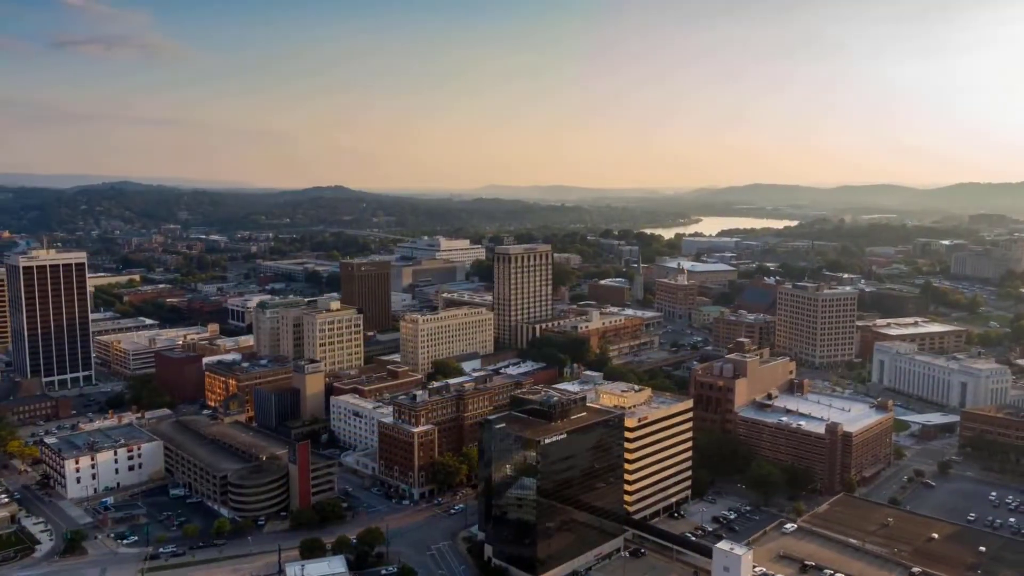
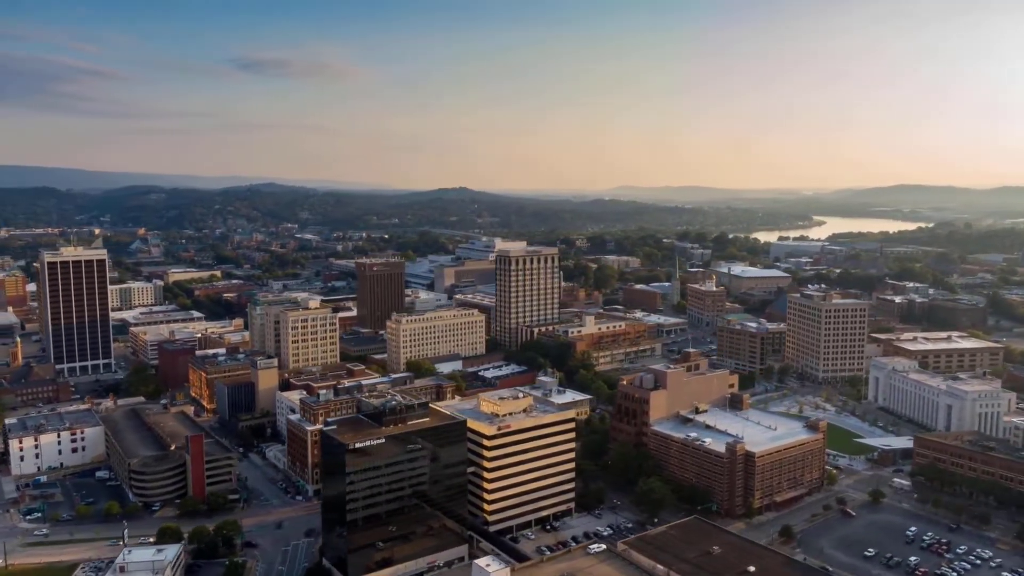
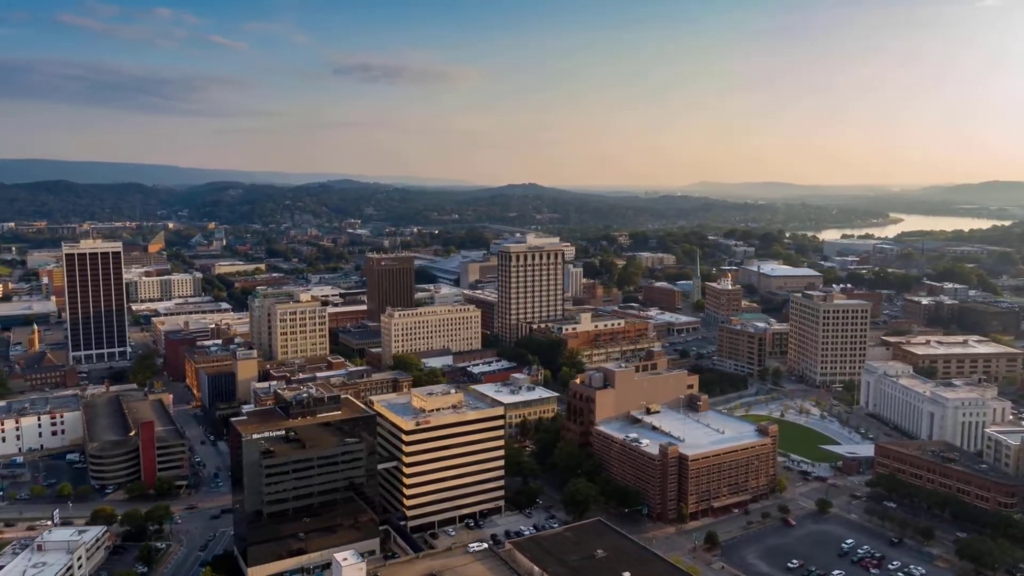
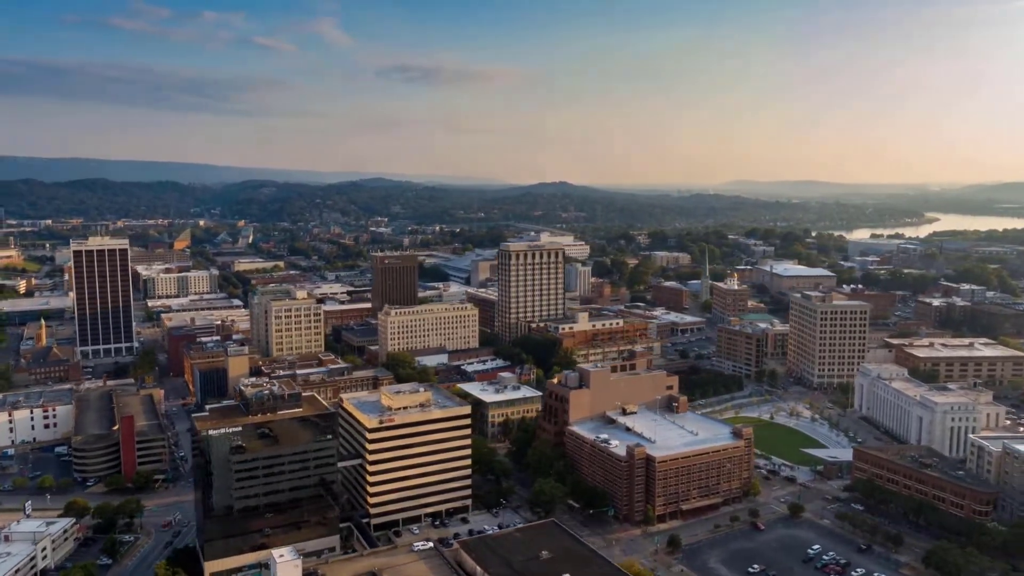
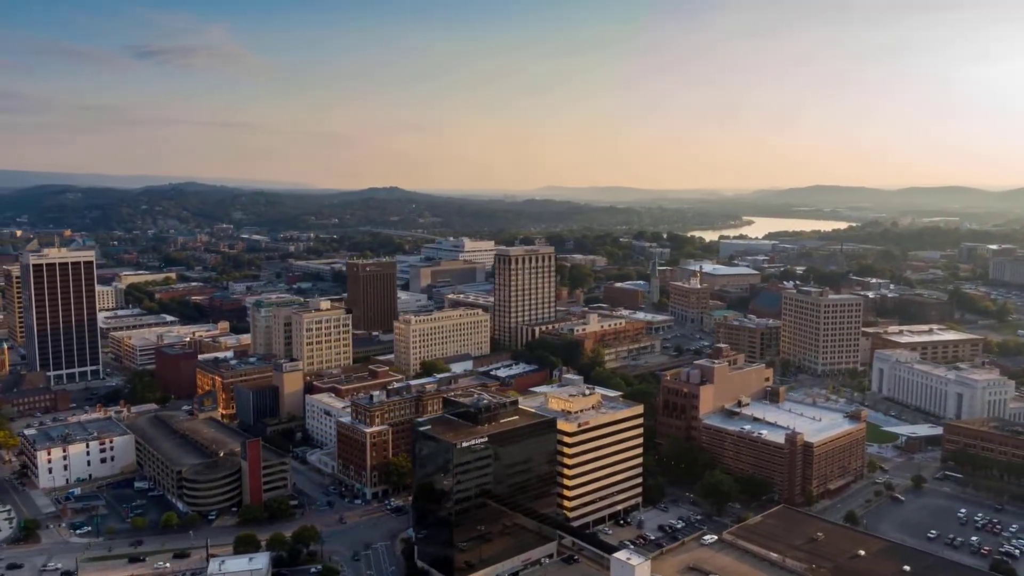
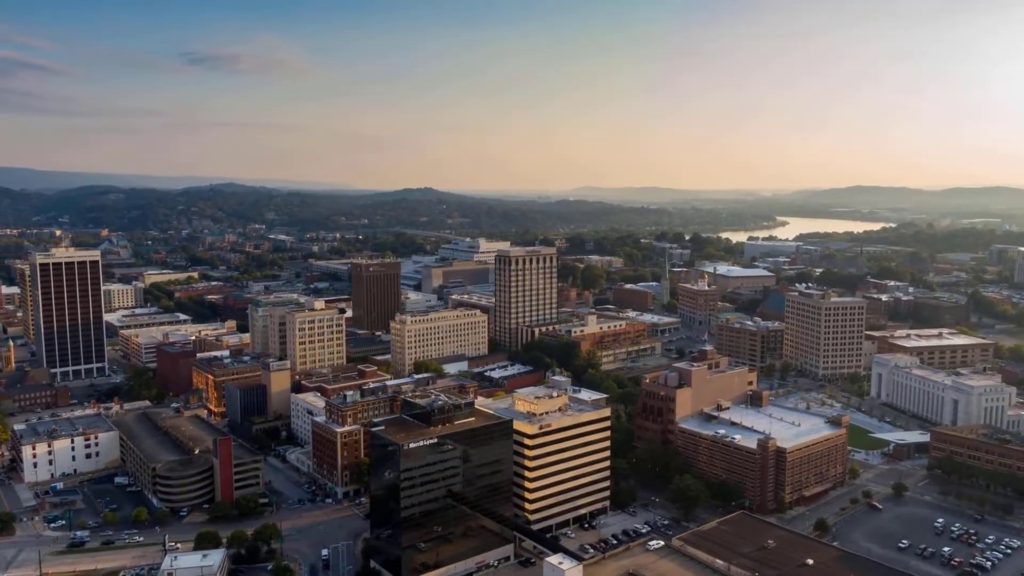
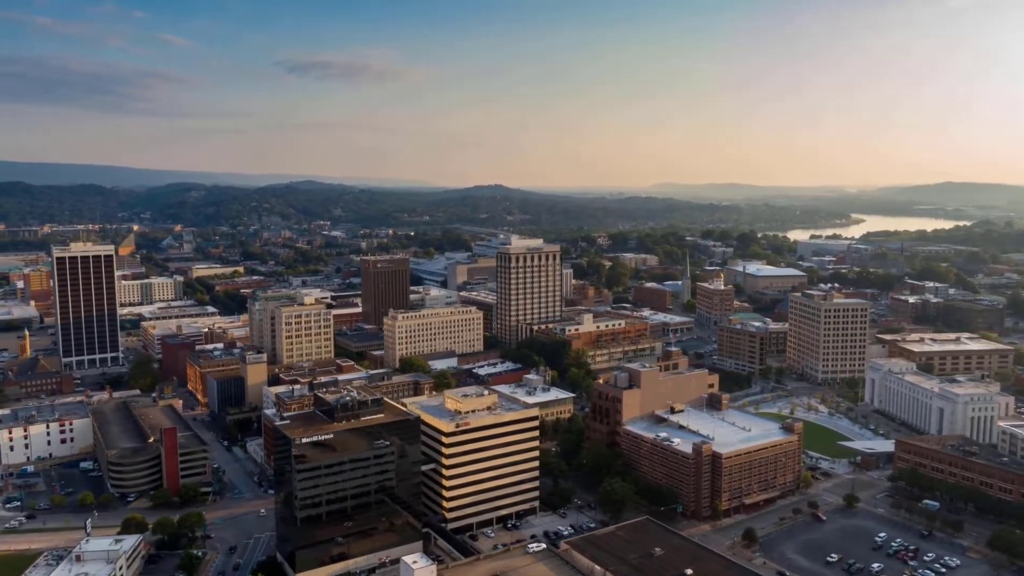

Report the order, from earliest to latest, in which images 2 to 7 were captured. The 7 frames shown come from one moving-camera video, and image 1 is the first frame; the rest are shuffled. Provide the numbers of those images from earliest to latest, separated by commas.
5, 6, 2, 7, 3, 4
